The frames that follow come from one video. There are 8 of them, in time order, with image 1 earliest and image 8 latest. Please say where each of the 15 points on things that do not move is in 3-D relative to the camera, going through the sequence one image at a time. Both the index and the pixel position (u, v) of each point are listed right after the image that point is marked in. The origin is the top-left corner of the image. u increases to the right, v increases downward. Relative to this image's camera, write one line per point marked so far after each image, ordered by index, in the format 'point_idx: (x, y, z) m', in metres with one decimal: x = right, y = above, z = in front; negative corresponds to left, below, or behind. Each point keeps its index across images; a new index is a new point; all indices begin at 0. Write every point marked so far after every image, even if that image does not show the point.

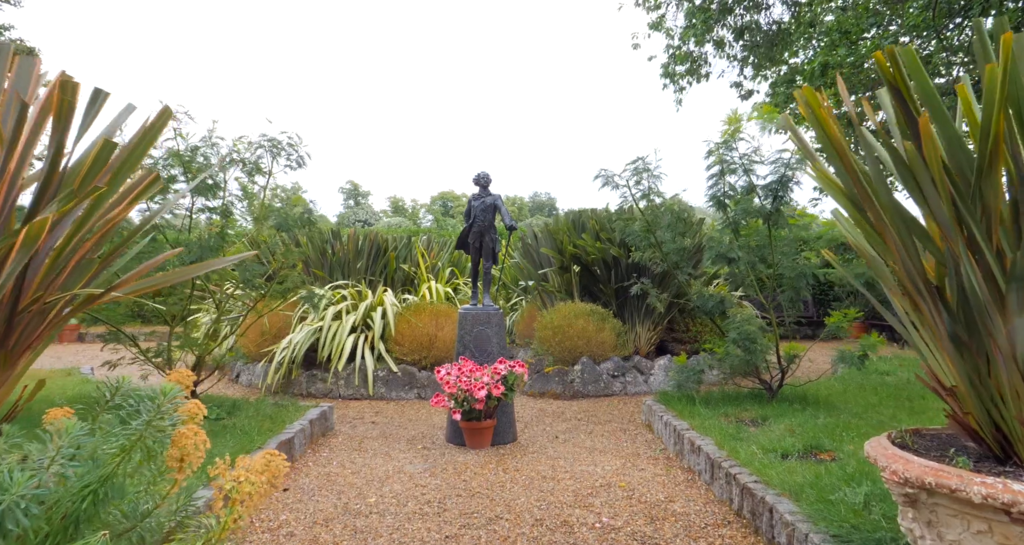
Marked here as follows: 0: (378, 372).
0: (-1.4, -1.0, +5.6) m
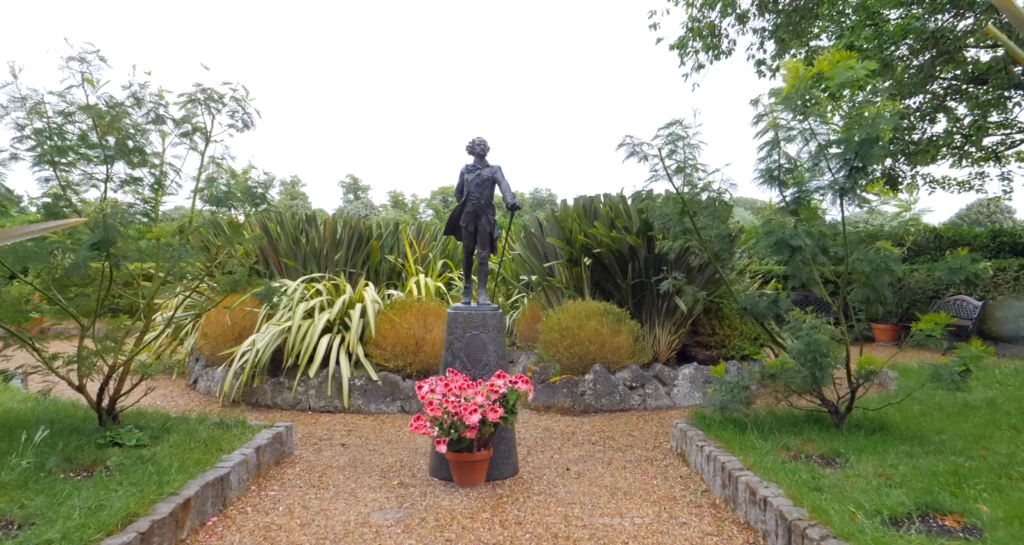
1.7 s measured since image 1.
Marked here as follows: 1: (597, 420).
0: (-1.4, -0.9, +4.8) m
1: (+0.7, -1.2, +4.5) m
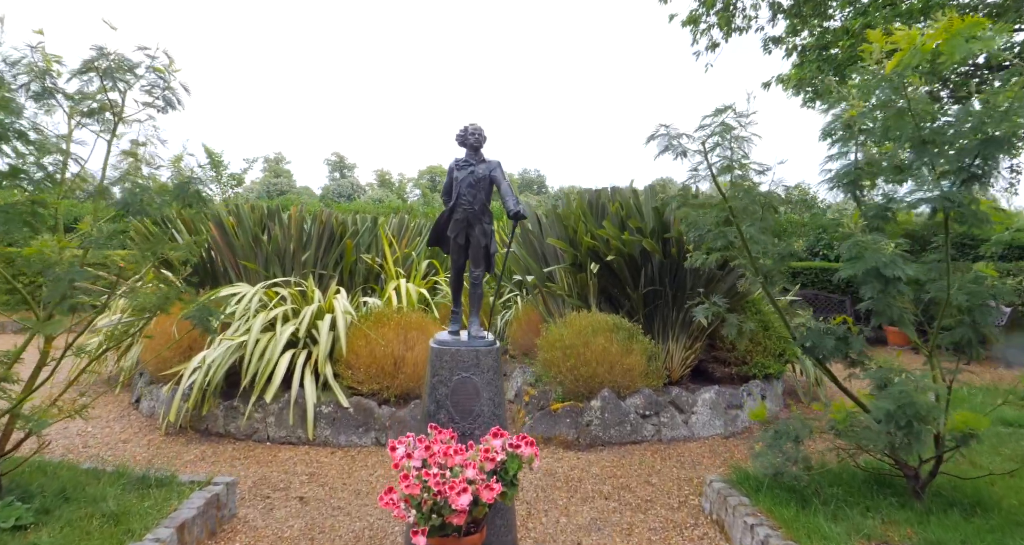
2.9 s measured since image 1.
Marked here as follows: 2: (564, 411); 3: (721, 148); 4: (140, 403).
0: (-1.4, -1.0, +4.1) m
1: (+0.7, -1.3, +3.8) m
2: (+0.4, -1.0, +4.1) m
3: (+1.0, +0.6, +2.7) m
4: (-3.2, -1.1, +4.7) m
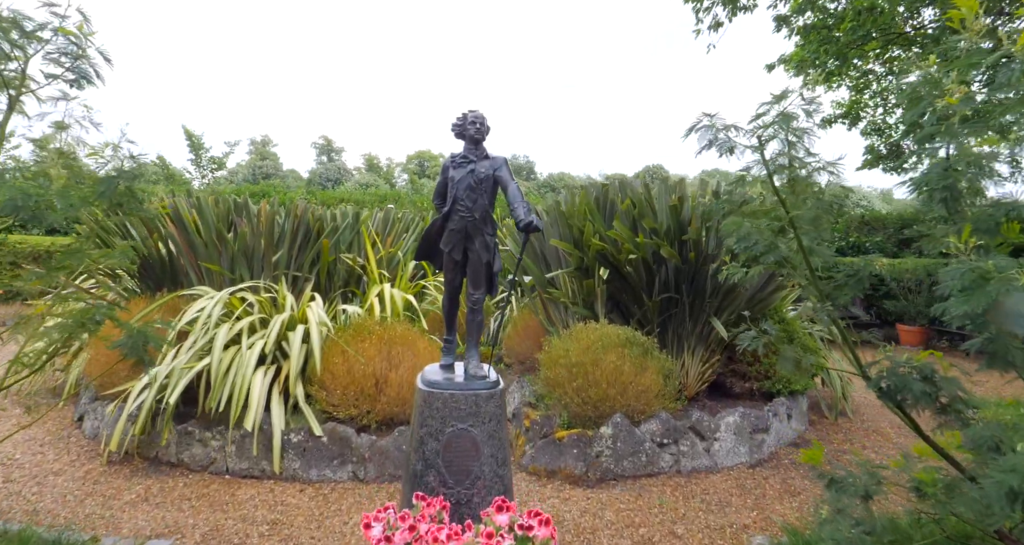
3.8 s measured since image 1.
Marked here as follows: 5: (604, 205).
0: (-1.4, -1.0, +3.5) m
1: (+0.7, -1.4, +3.3) m
2: (+0.4, -1.1, +3.6) m
3: (+1.1, +0.5, +2.2) m
4: (-3.2, -1.1, +4.1) m
5: (+0.8, +0.6, +4.6) m
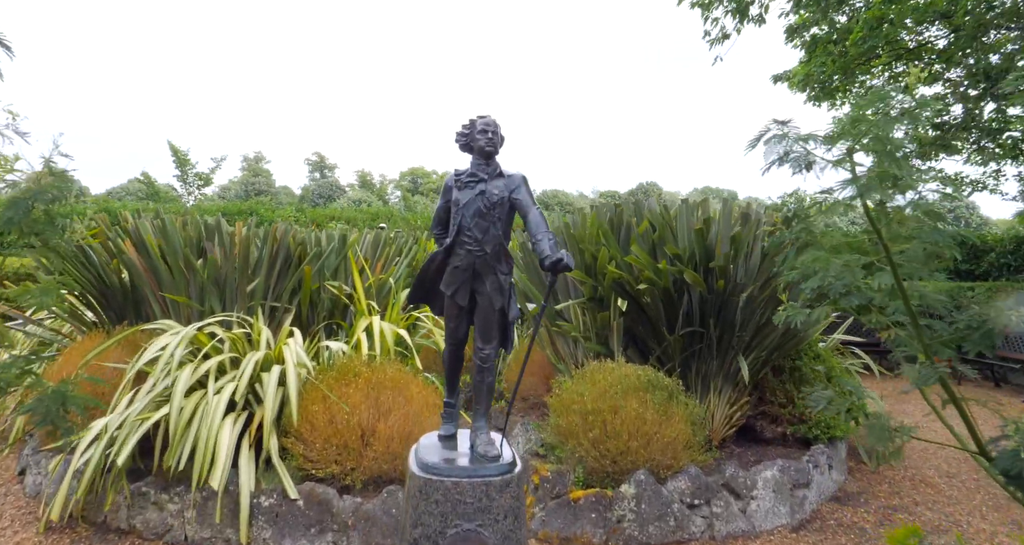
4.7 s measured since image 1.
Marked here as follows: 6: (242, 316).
0: (-1.4, -1.2, +3.0) m
1: (+0.7, -1.5, +2.8) m
2: (+0.4, -1.3, +3.1) m
3: (+1.1, +0.4, +1.7) m
4: (-3.2, -1.3, +3.6) m
5: (+0.8, +0.3, +4.1) m
6: (-1.8, -0.3, +3.6) m
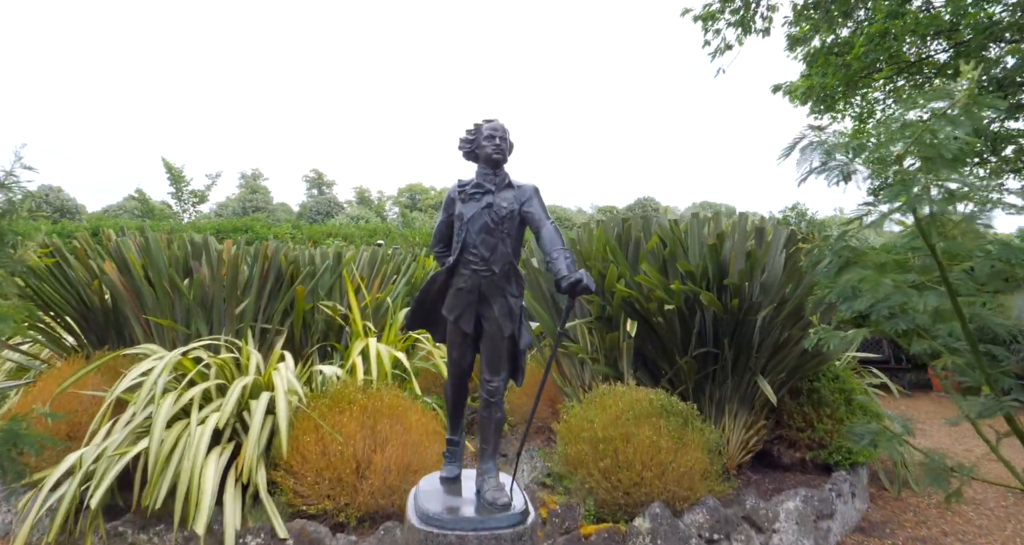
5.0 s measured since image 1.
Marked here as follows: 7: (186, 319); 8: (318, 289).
0: (-1.3, -1.3, +2.8) m
1: (+0.7, -1.6, +2.6) m
2: (+0.5, -1.4, +2.9) m
3: (+1.1, +0.3, +1.6) m
4: (-3.1, -1.5, +3.4) m
5: (+0.8, +0.2, +4.0) m
6: (-1.7, -0.4, +3.4) m
7: (-2.1, -0.3, +3.6) m
8: (-1.4, -0.1, +4.0) m
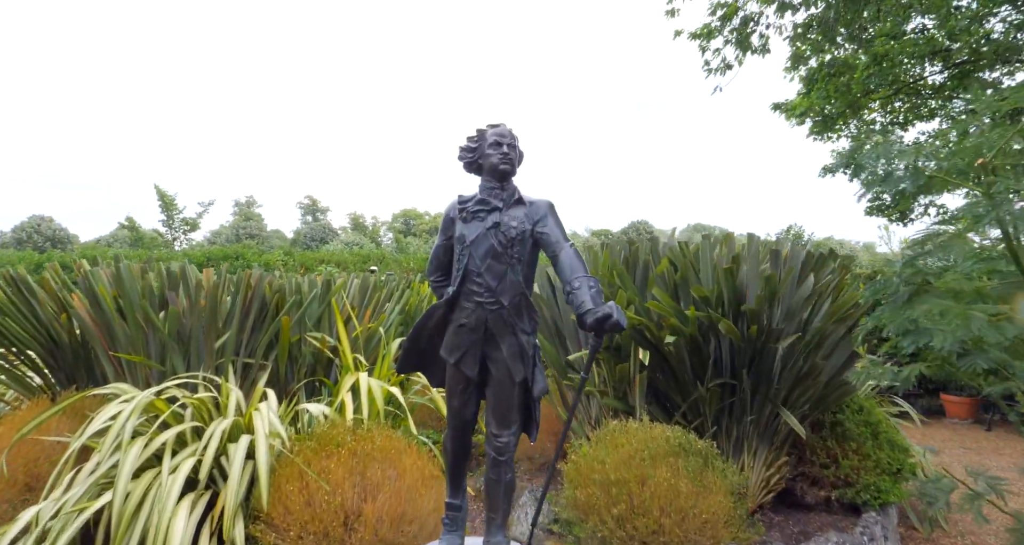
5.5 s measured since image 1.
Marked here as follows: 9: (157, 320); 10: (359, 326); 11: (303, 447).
0: (-1.3, -1.5, +2.5) m
1: (+0.8, -1.7, +2.3) m
2: (+0.5, -1.5, +2.6) m
3: (+1.2, +0.2, +1.4) m
4: (-3.1, -1.7, +3.0) m
5: (+0.8, 0.0, +3.7) m
6: (-1.7, -0.6, +3.2) m
7: (-2.1, -0.5, +3.3) m
8: (-1.4, -0.3, +3.7) m
9: (-2.1, -0.3, +3.2) m
10: (-1.1, -0.4, +3.9) m
11: (-1.1, -0.9, +2.9) m
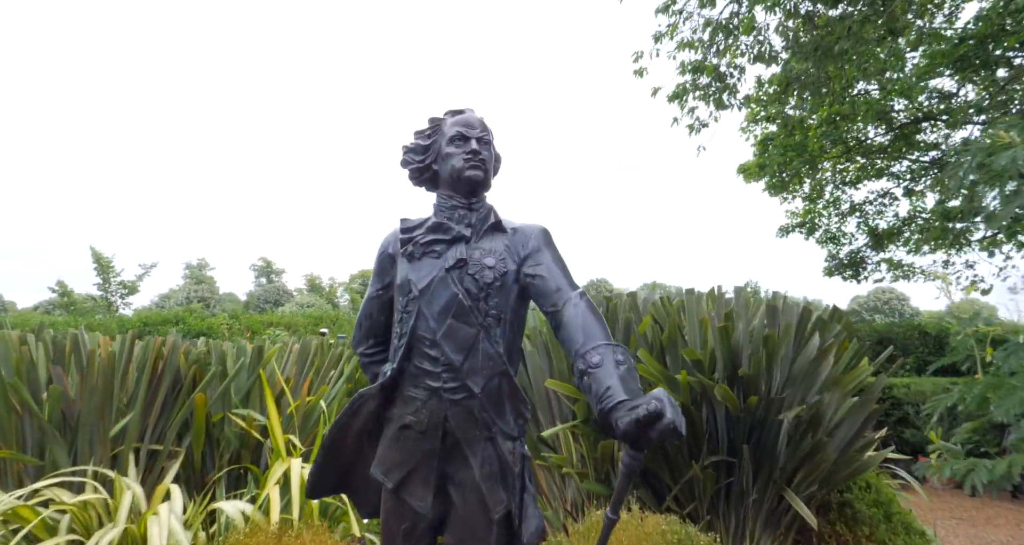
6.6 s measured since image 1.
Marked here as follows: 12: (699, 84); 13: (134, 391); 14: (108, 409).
0: (-1.4, -1.7, +1.8) m
1: (+0.7, -1.9, +1.7) m
2: (+0.4, -1.7, +2.0) m
3: (+1.1, +0.1, +1.0) m
4: (-3.2, -2.0, +2.2) m
5: (+0.6, -0.3, +3.3) m
6: (-1.9, -0.9, +2.5) m
7: (-2.3, -0.8, +2.6) m
8: (-1.6, -0.7, +3.1) m
9: (-2.2, -0.6, +2.6) m
10: (-1.3, -0.8, +3.3) m
11: (-1.2, -1.2, +2.2) m
12: (+2.2, +2.2, +6.5) m
13: (-1.9, -0.6, +2.8) m
14: (-2.0, -0.7, +2.7) m
